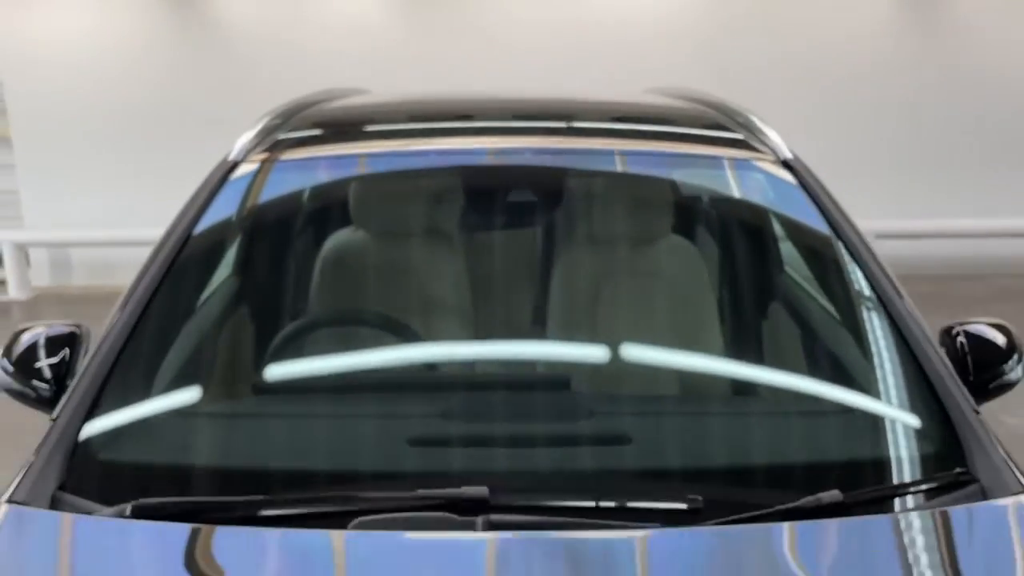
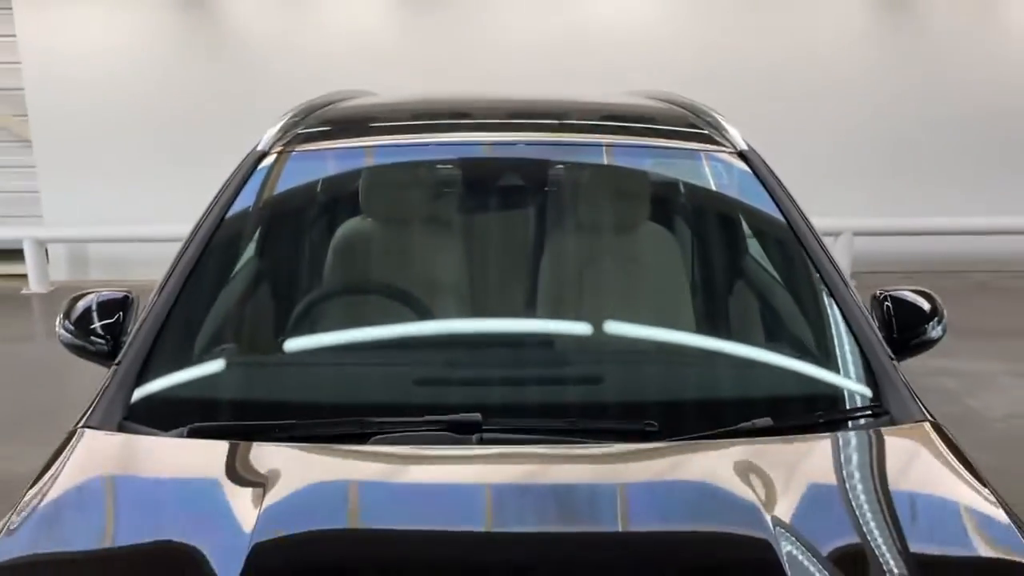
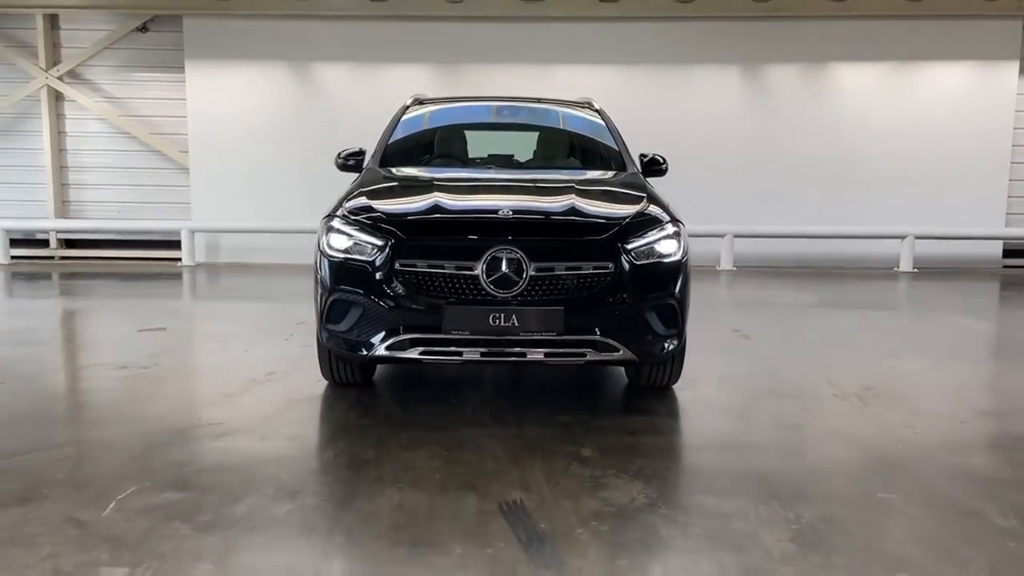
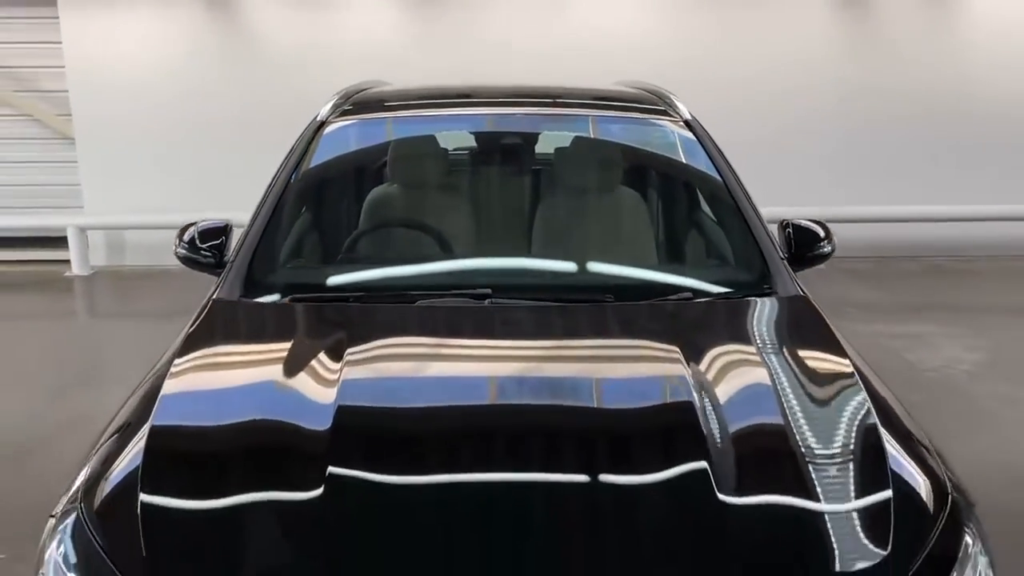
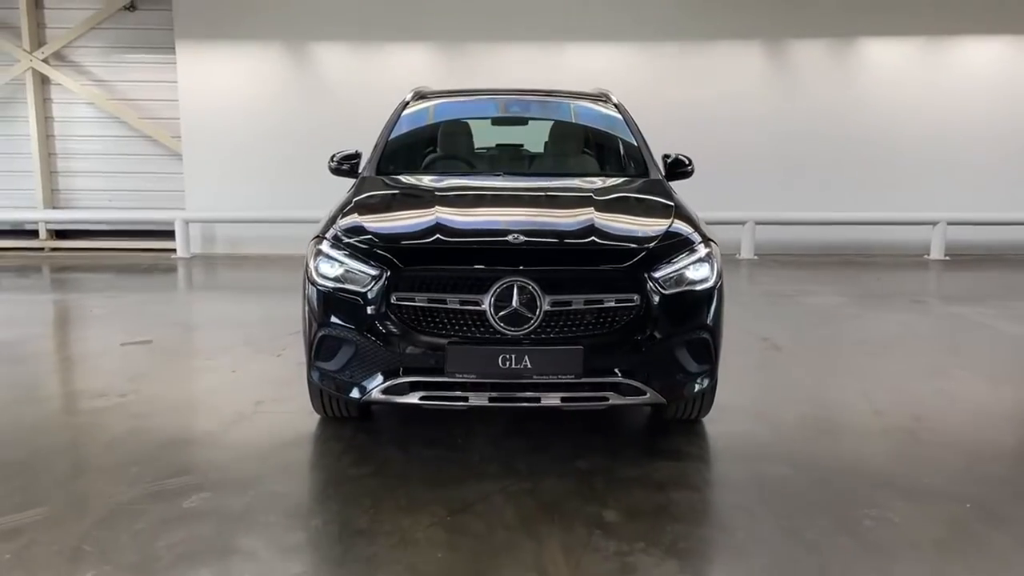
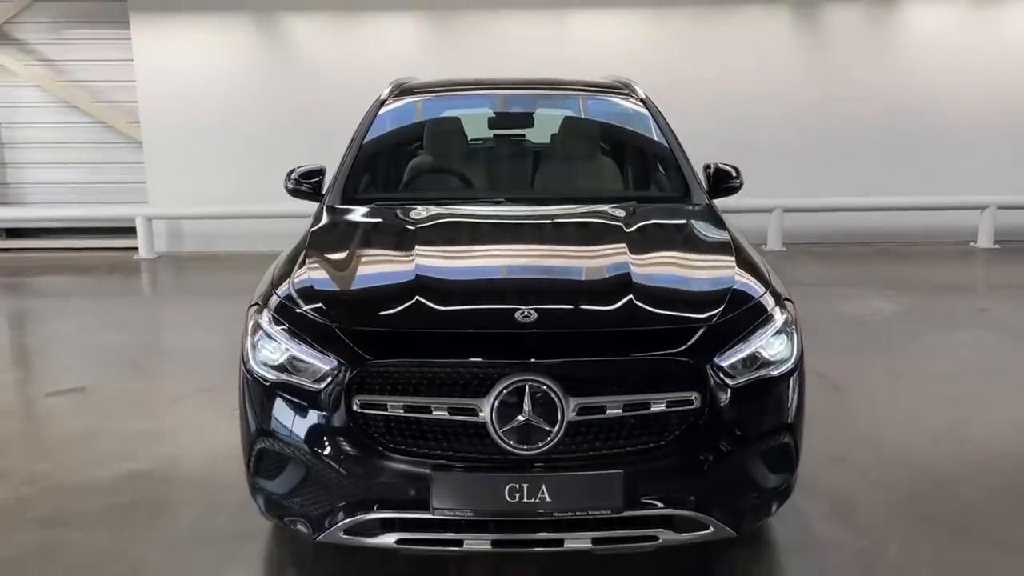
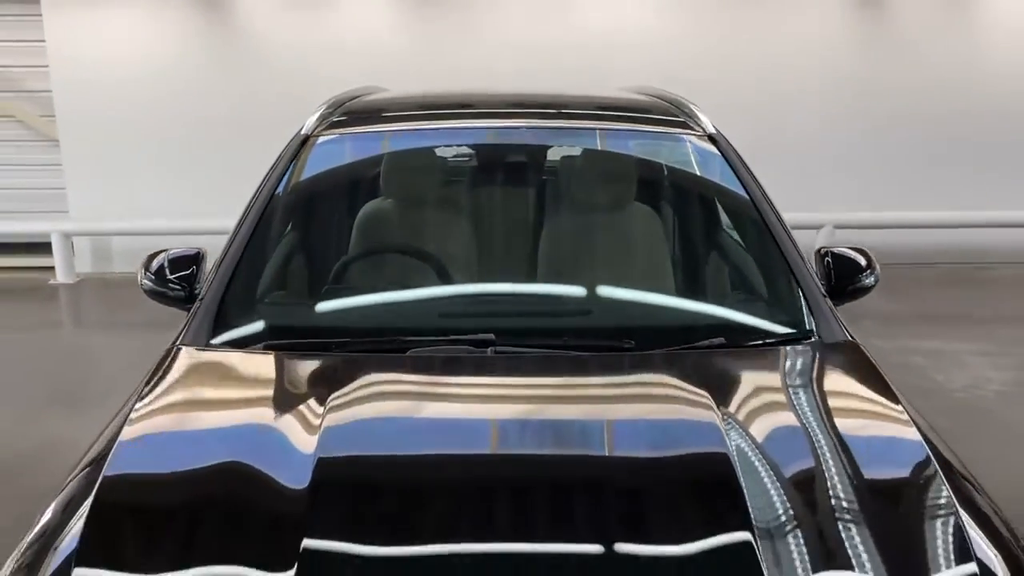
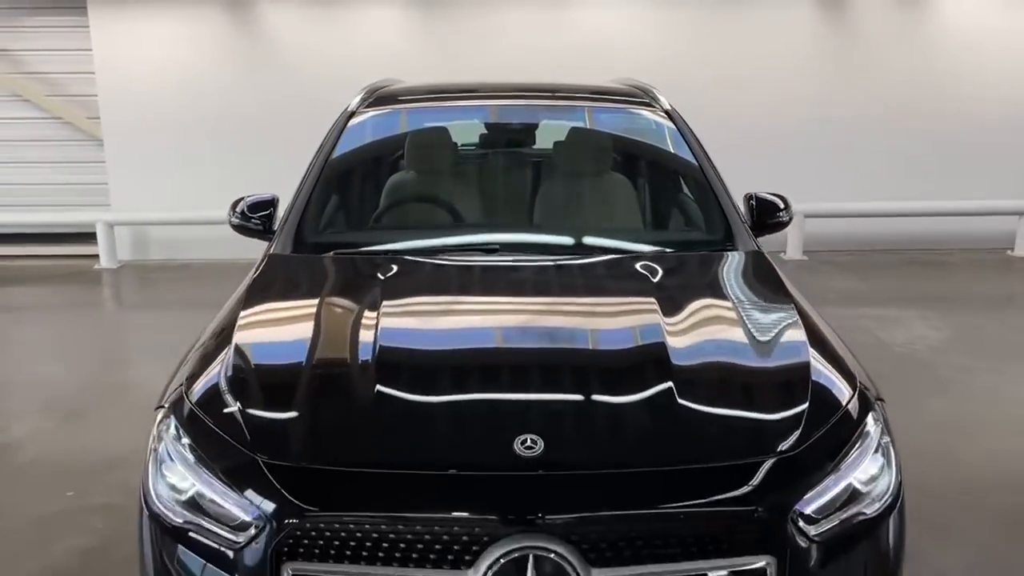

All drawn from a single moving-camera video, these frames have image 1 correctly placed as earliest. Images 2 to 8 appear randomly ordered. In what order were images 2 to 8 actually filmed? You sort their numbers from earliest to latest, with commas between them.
2, 7, 4, 8, 6, 5, 3
